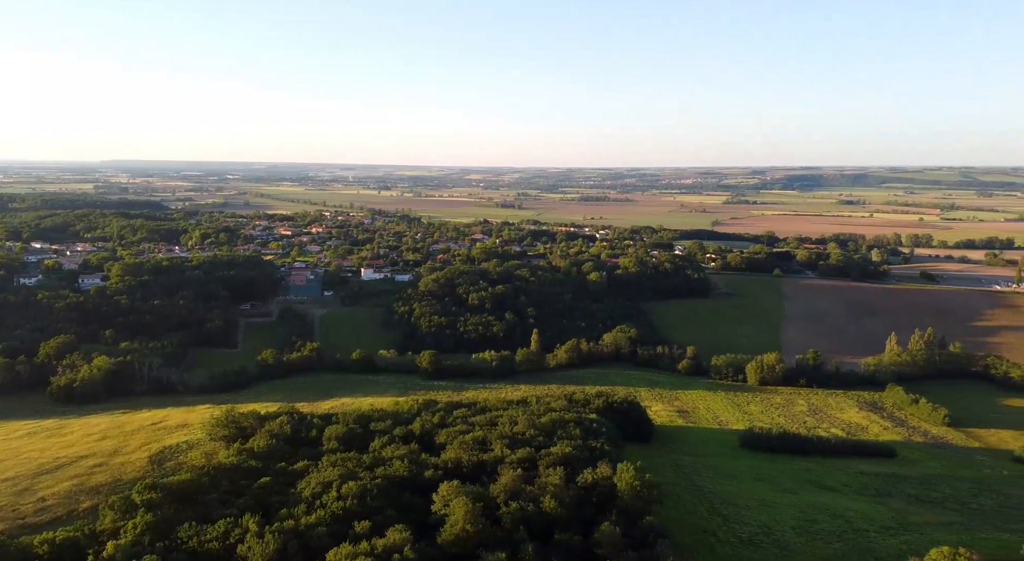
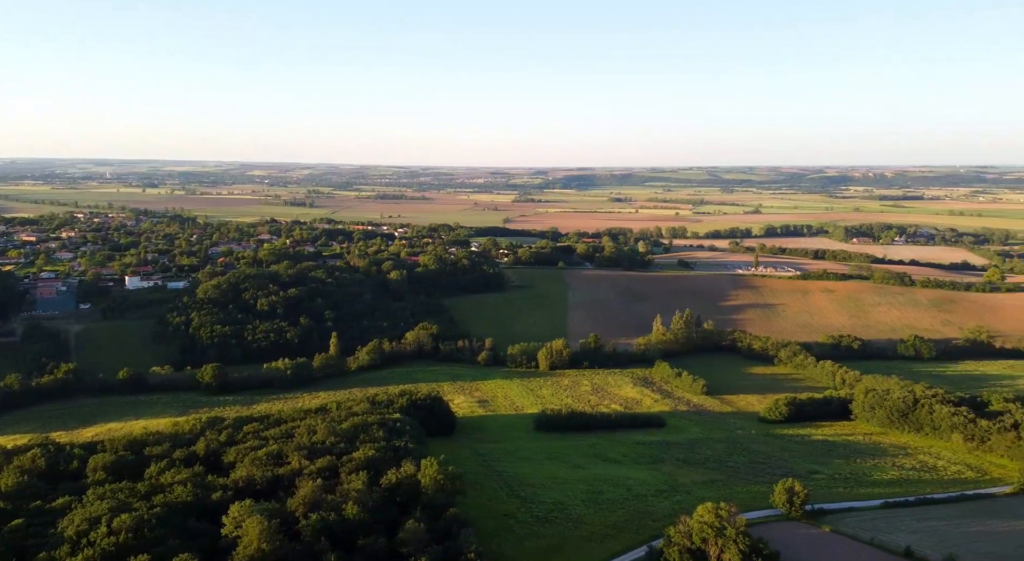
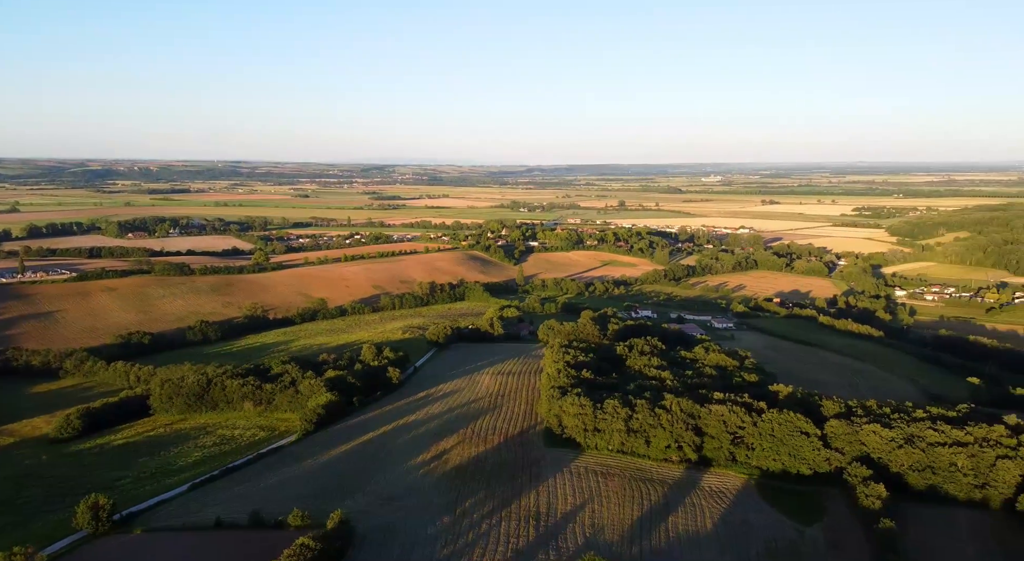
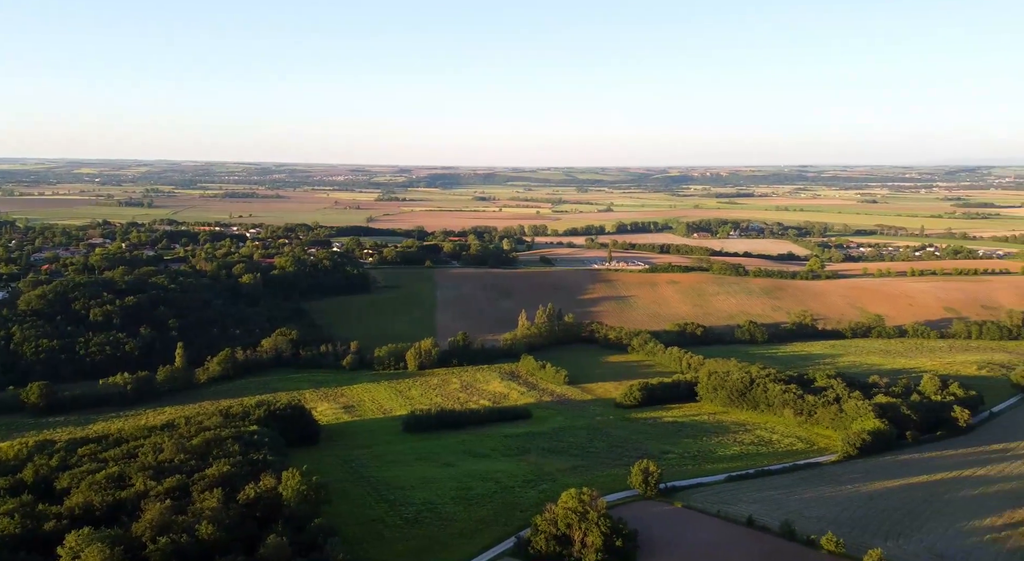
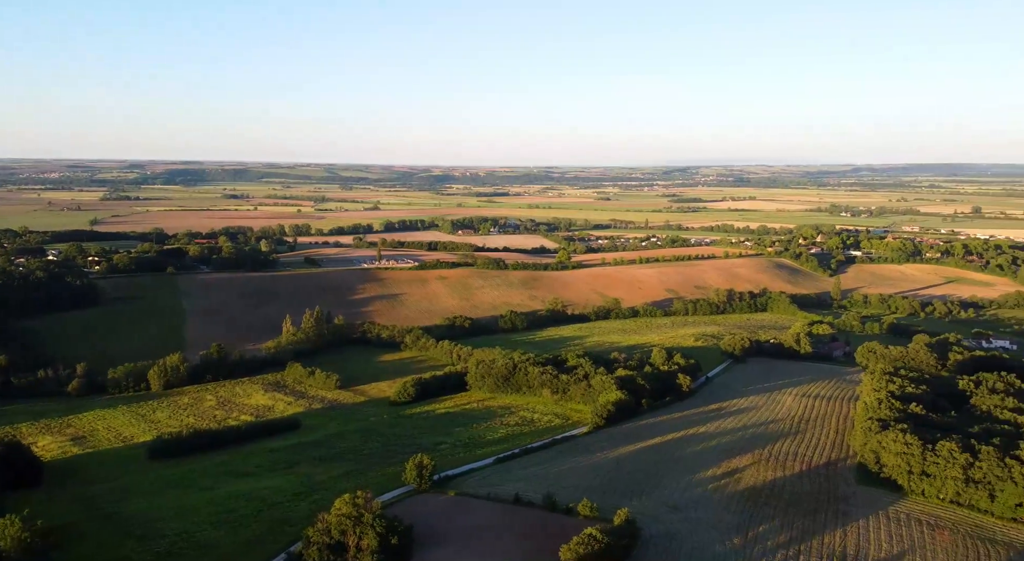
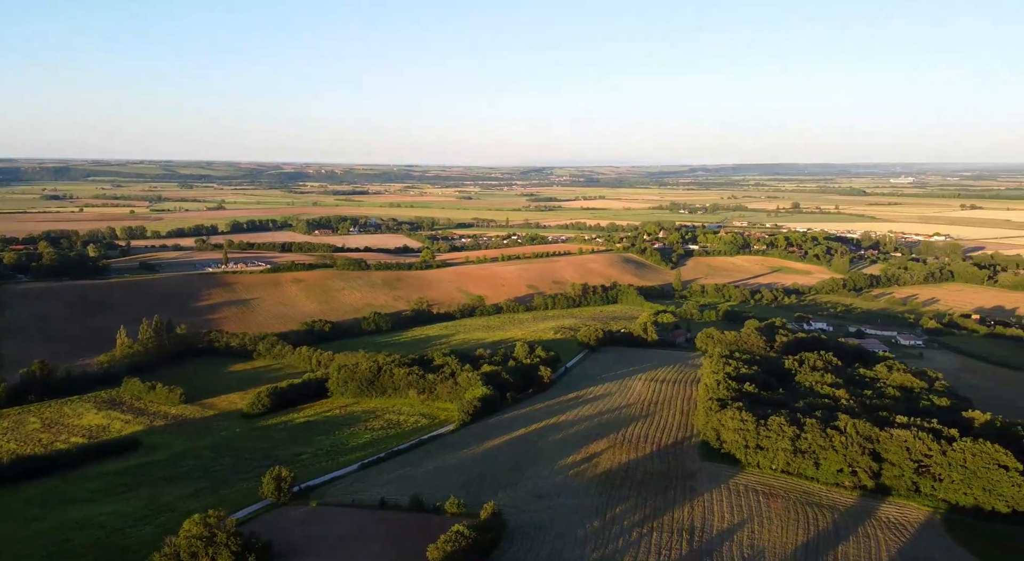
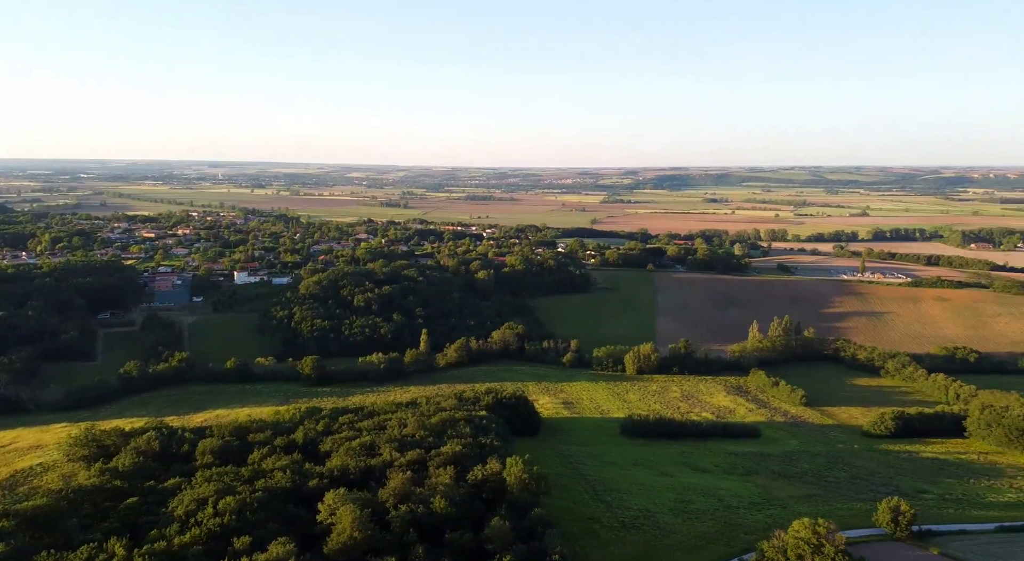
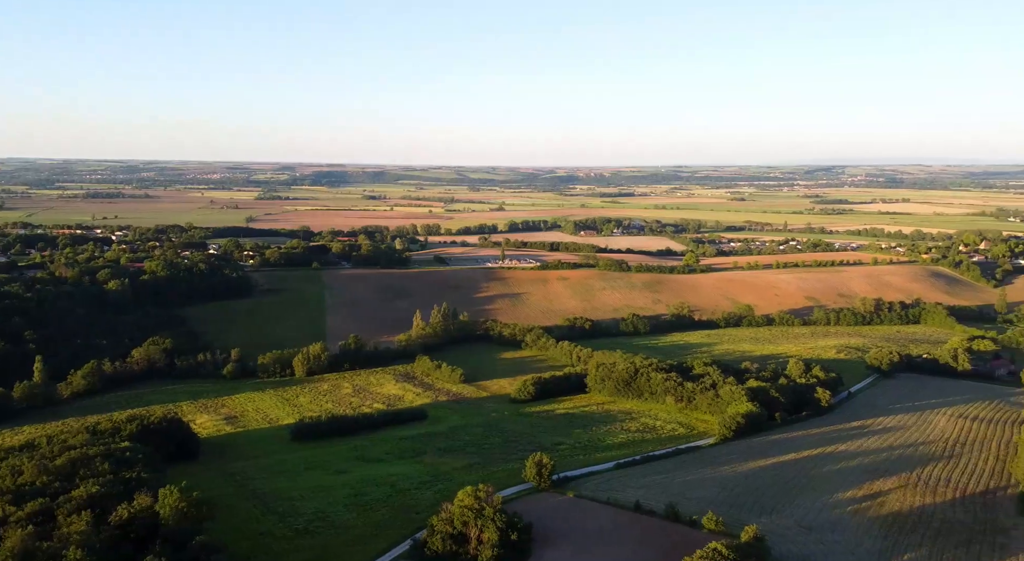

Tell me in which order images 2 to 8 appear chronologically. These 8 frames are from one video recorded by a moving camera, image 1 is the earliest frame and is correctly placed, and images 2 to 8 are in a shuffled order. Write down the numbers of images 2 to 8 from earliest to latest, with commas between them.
7, 2, 4, 8, 5, 6, 3
